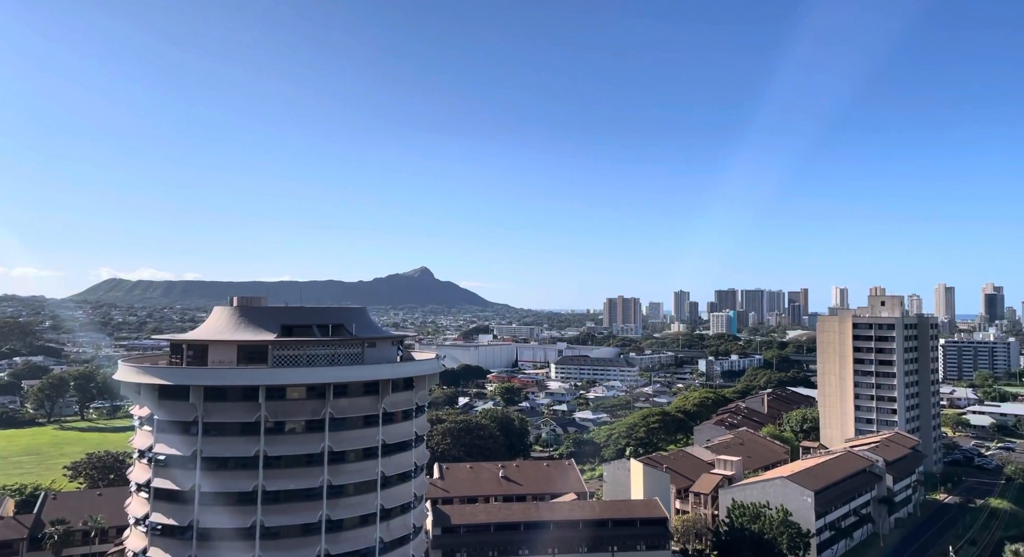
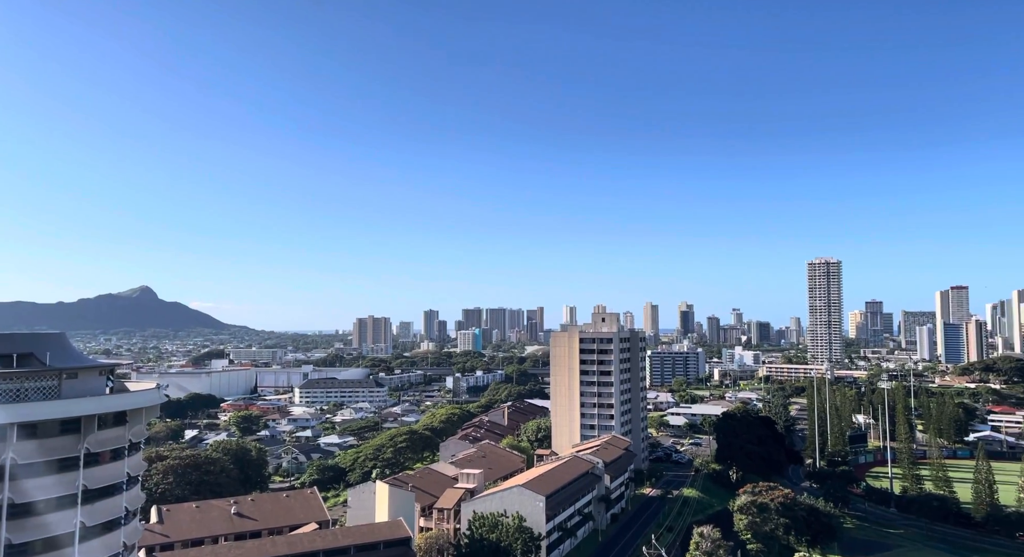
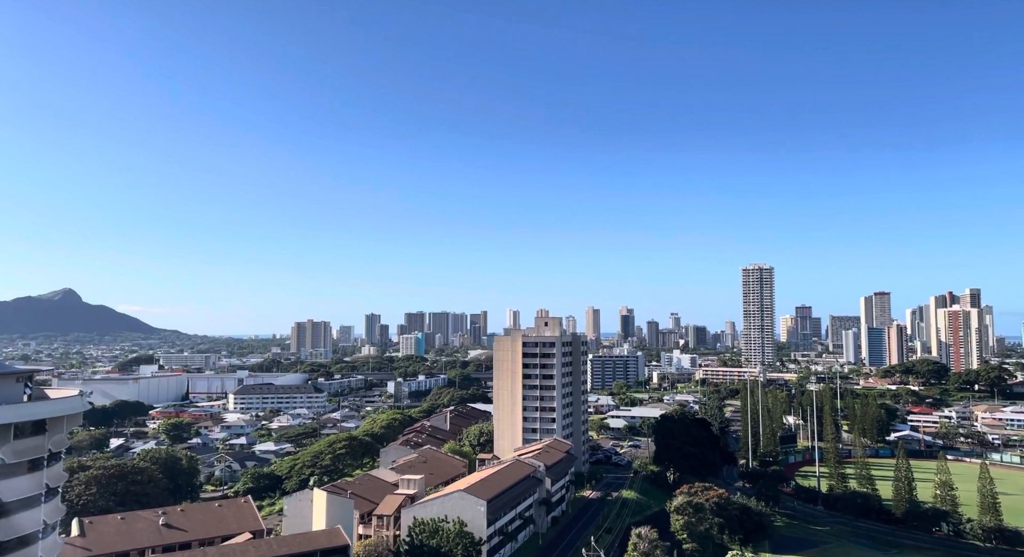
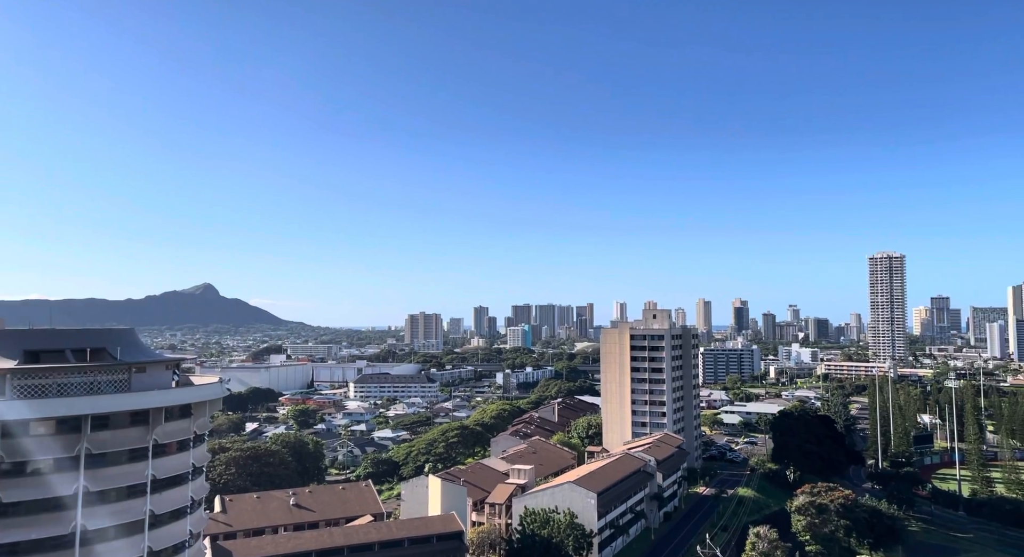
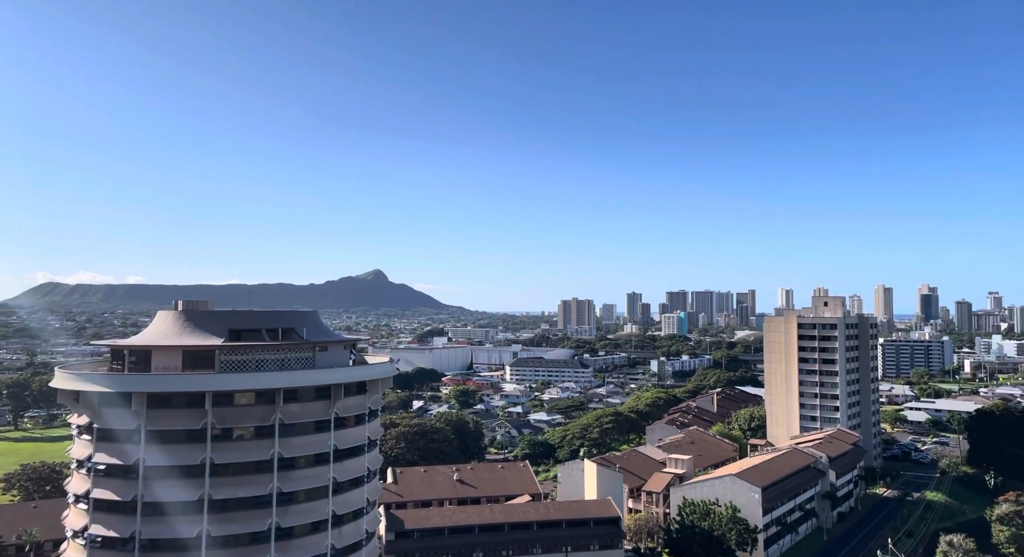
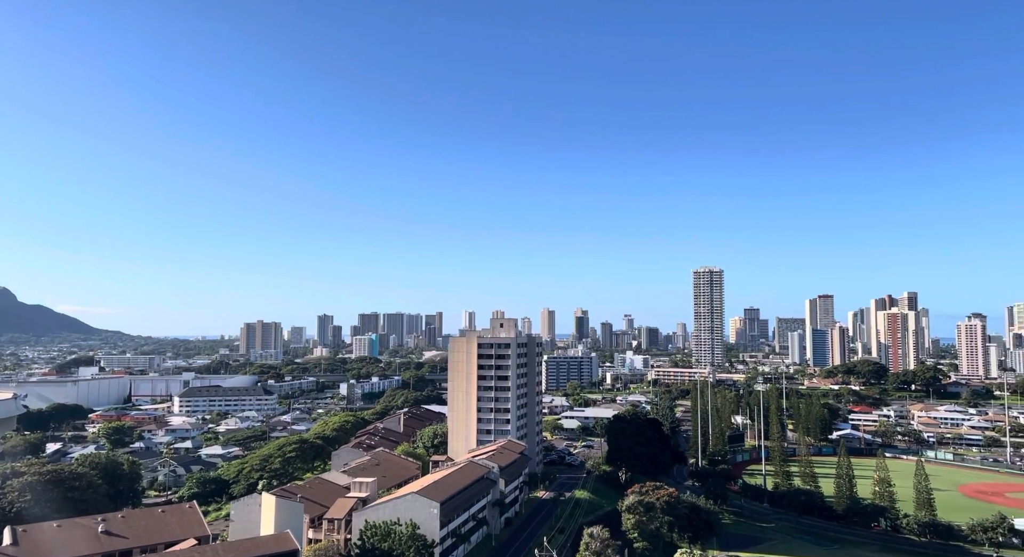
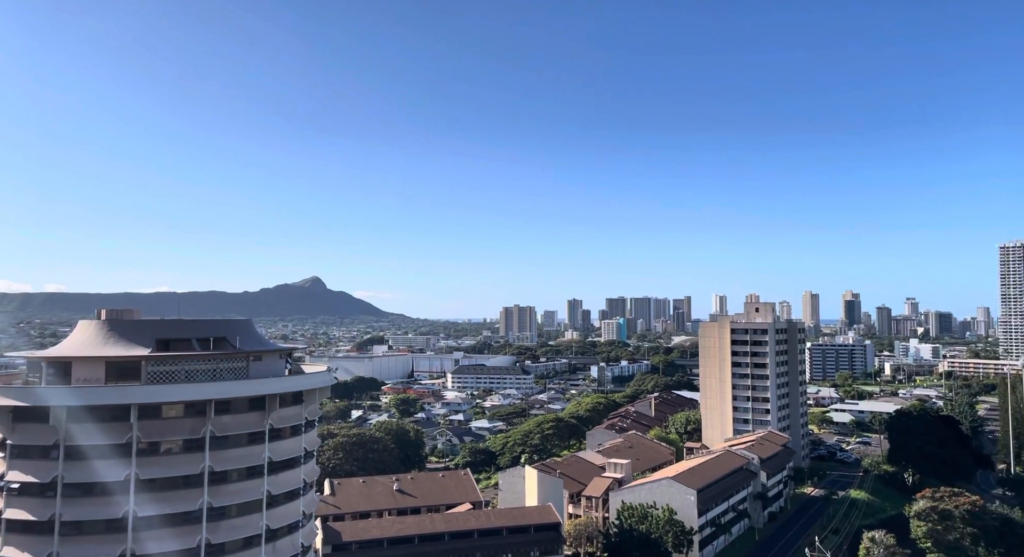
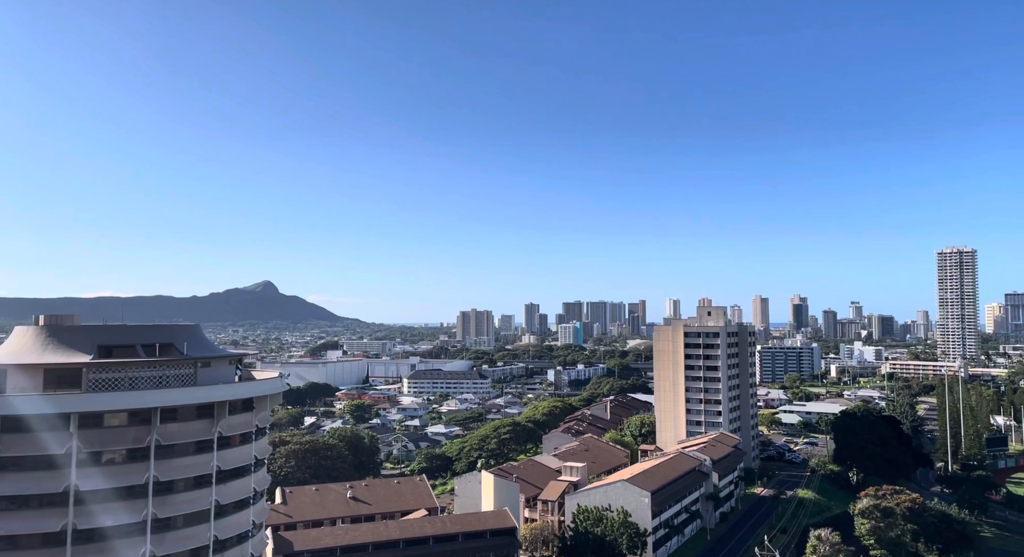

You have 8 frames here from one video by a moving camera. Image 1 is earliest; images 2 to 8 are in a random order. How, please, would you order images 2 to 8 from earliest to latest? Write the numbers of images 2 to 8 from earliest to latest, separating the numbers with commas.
5, 7, 8, 4, 2, 3, 6
